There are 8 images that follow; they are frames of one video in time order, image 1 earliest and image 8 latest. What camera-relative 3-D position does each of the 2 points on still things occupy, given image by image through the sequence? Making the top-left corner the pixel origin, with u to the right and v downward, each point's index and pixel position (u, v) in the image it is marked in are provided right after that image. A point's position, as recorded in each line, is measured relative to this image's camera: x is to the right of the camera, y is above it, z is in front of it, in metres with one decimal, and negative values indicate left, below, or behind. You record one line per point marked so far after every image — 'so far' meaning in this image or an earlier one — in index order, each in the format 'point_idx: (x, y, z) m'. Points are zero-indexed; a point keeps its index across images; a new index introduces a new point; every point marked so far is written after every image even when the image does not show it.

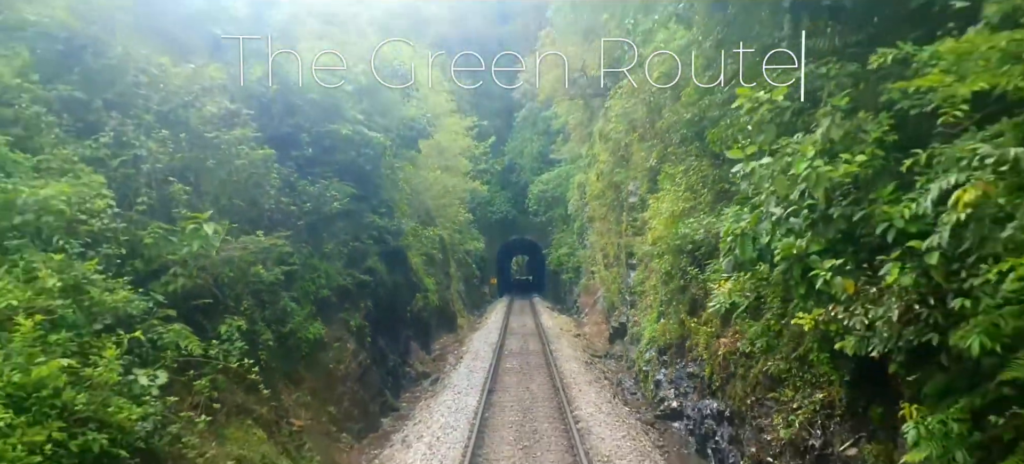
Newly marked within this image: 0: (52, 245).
0: (-4.2, -0.1, +5.7) m
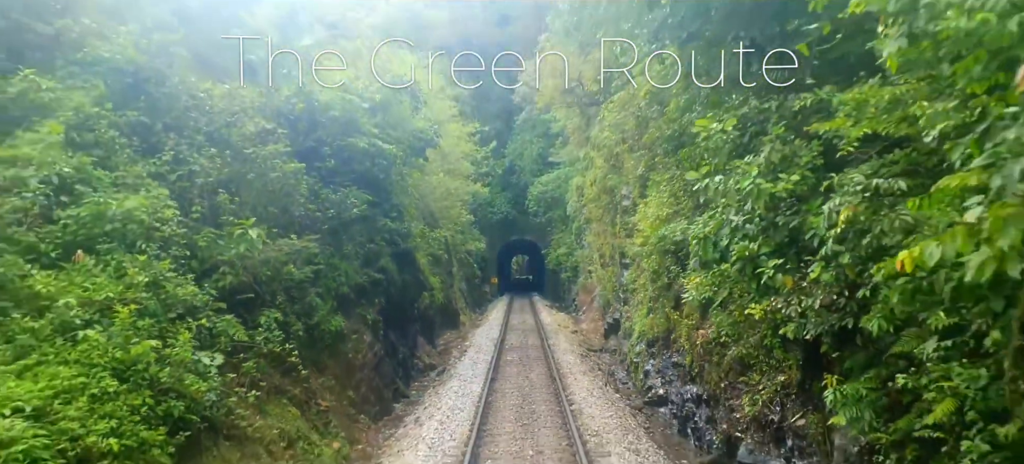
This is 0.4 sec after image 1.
0: (-4.1, -0.2, +6.9) m
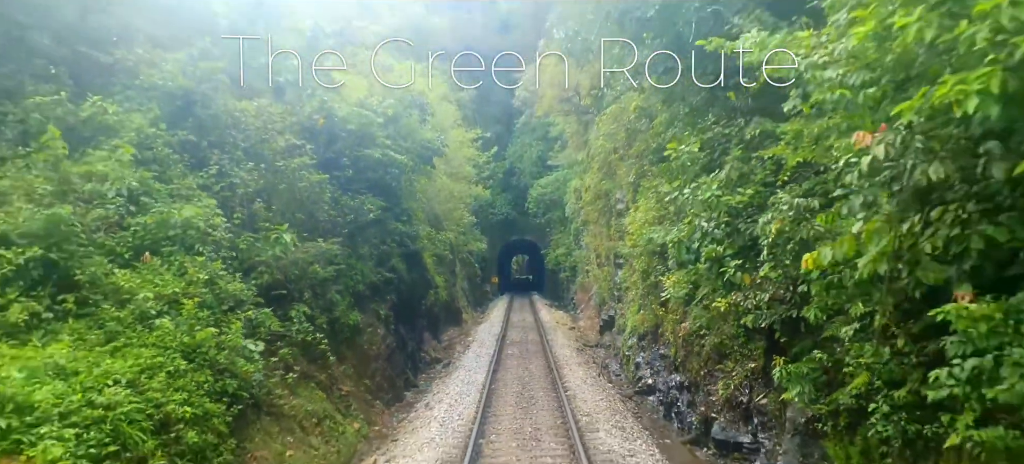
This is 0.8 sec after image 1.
0: (-4.1, -0.2, +8.0) m
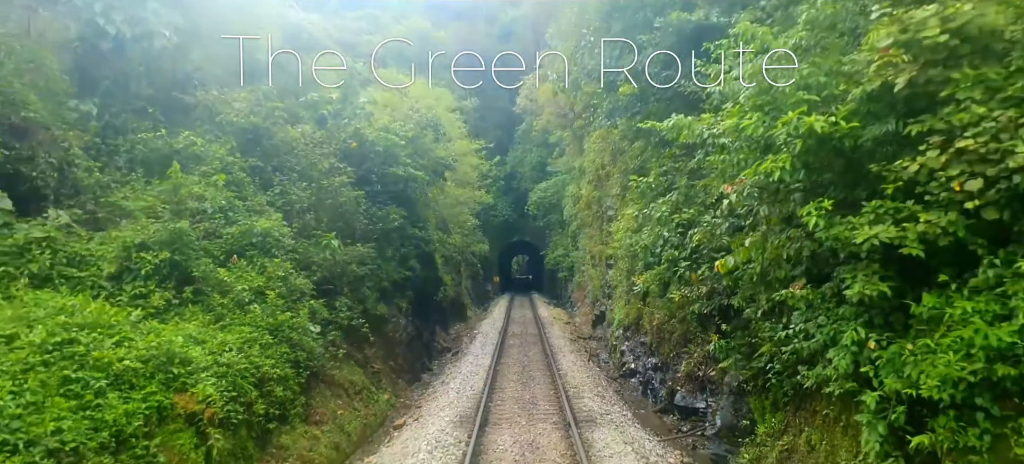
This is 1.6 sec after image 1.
0: (-4.1, -0.3, +10.3) m
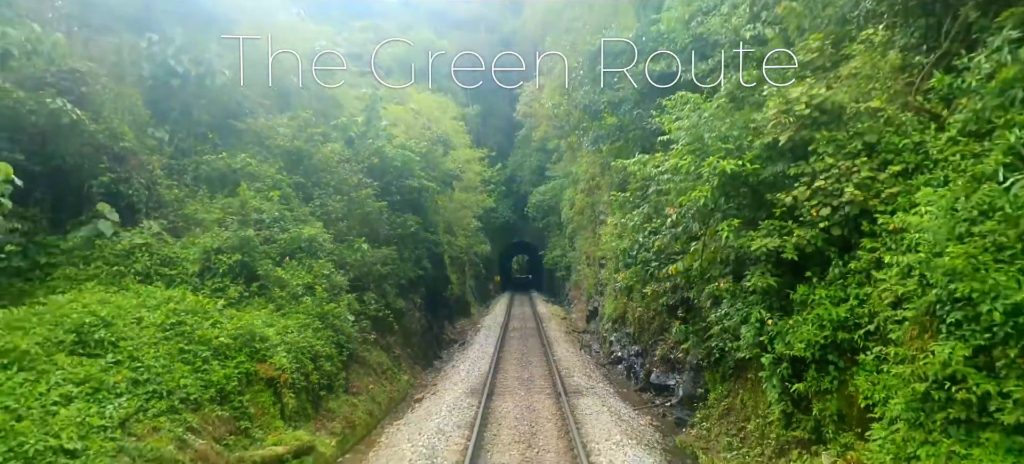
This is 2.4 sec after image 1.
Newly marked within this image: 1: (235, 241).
0: (-4.1, -0.5, +12.5) m
1: (-4.9, -0.2, +11.1) m
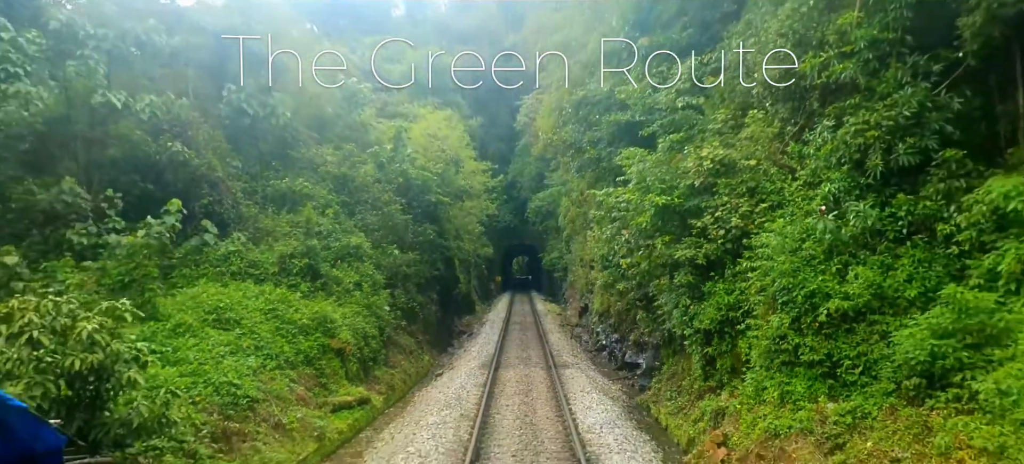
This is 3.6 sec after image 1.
0: (-4.0, -0.7, +15.9) m
1: (-4.9, -0.4, +14.5) m
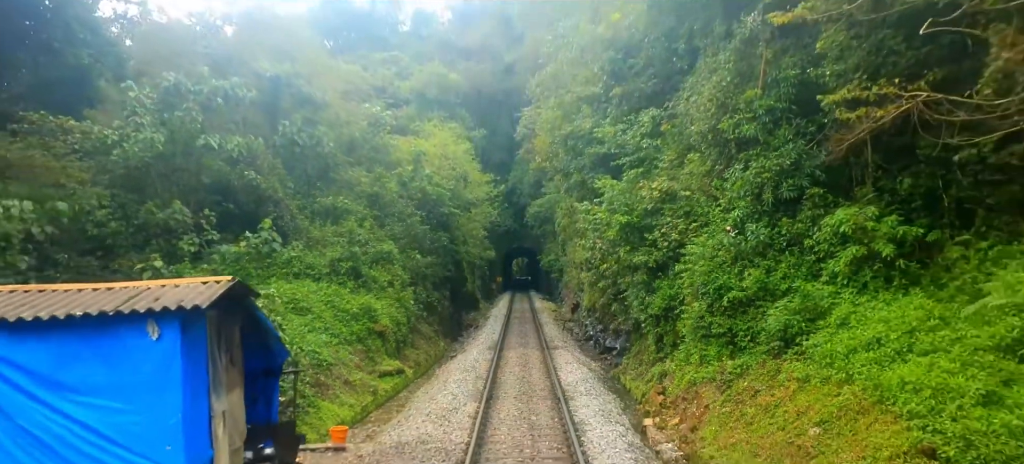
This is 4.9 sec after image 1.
0: (-4.0, -0.9, +19.6) m
1: (-4.9, -0.6, +18.2) m
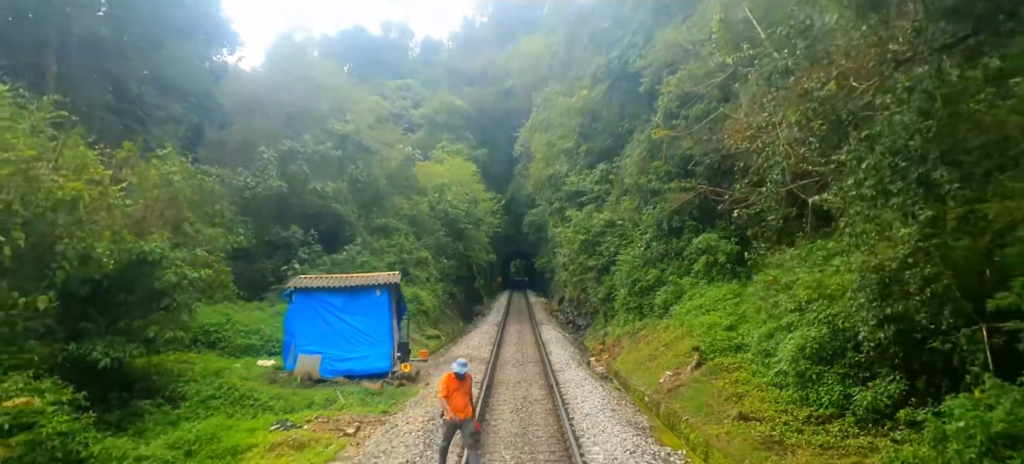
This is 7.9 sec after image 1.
0: (-4.0, -1.5, +27.7) m
1: (-4.9, -1.2, +26.3) m
